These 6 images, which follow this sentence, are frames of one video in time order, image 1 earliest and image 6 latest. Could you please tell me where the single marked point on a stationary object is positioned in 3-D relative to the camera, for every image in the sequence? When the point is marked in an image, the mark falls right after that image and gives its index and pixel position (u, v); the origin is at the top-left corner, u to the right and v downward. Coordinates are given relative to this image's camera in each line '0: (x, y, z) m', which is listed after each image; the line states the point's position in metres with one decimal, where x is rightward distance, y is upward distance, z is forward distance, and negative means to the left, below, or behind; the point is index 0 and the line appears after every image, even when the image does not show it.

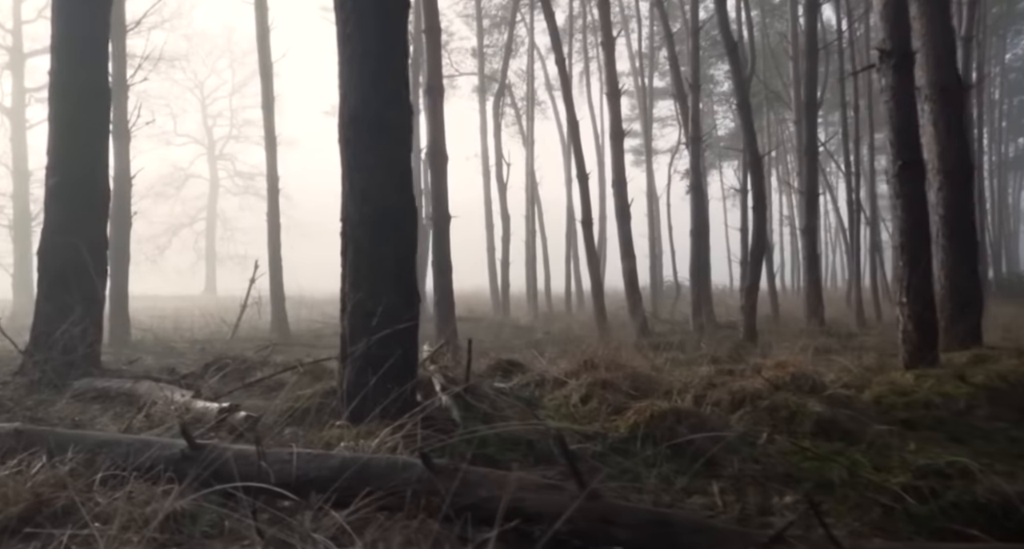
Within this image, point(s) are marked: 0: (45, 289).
0: (-4.4, -0.1, +8.2) m
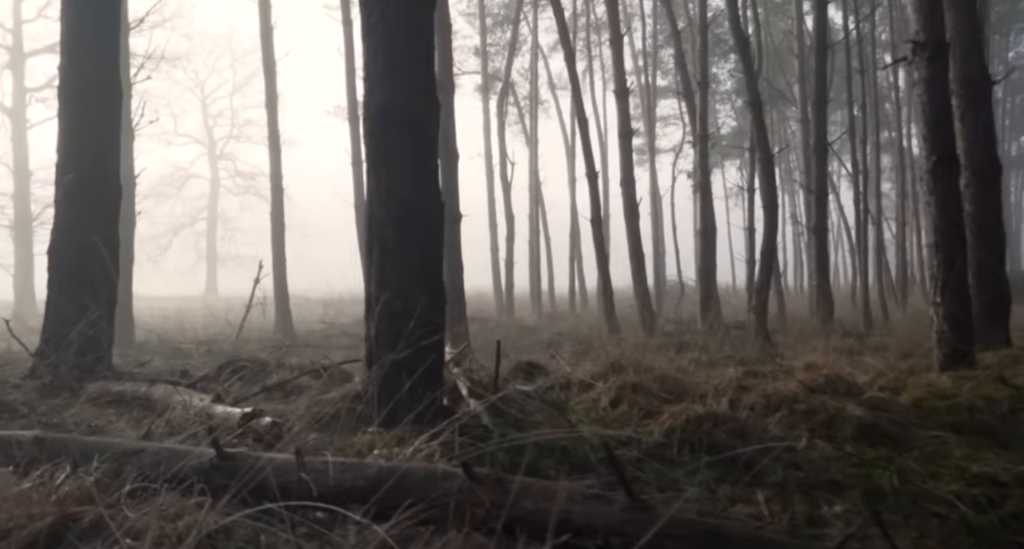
0: (-4.2, -0.1, +8.0) m
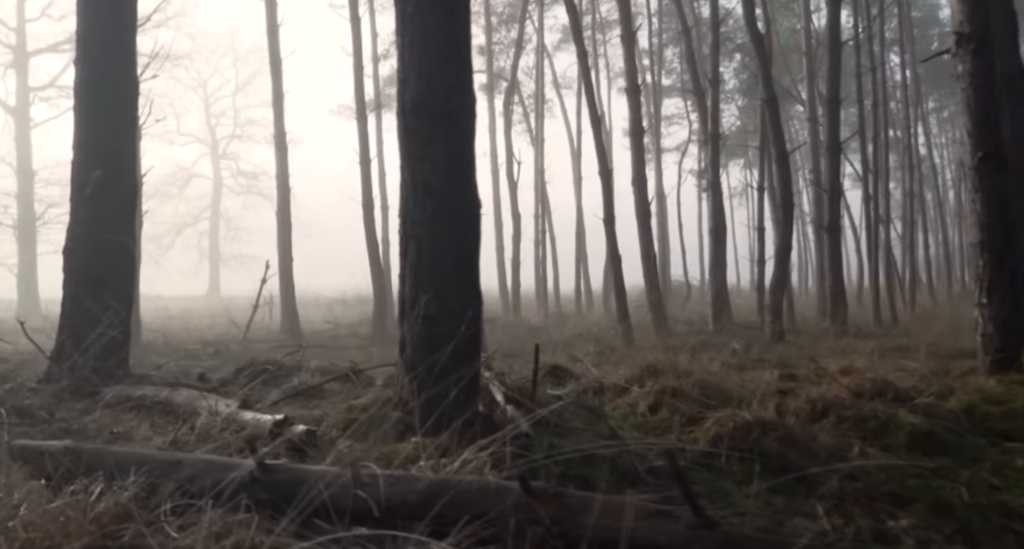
0: (-4.0, -0.1, +7.7) m
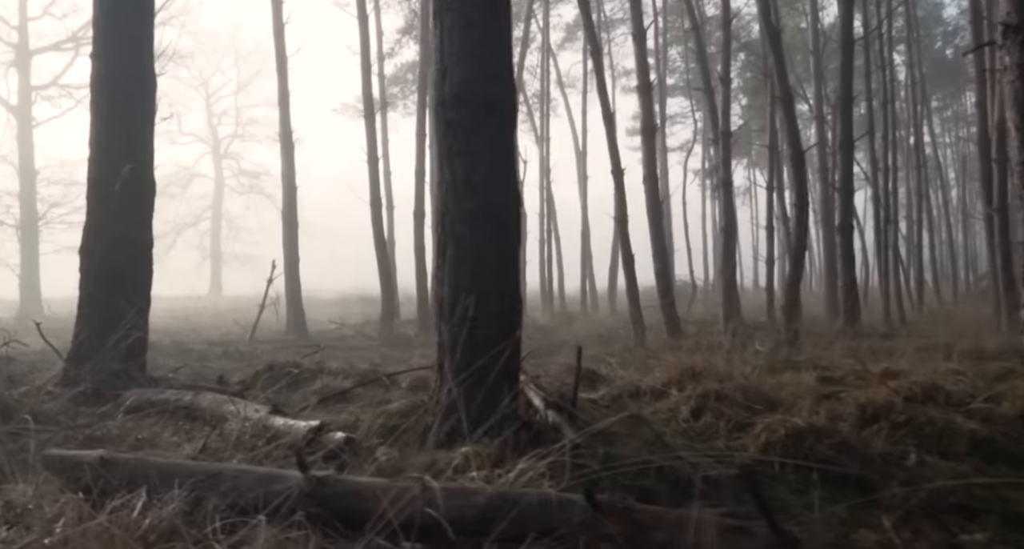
0: (-3.7, -0.1, +7.5) m
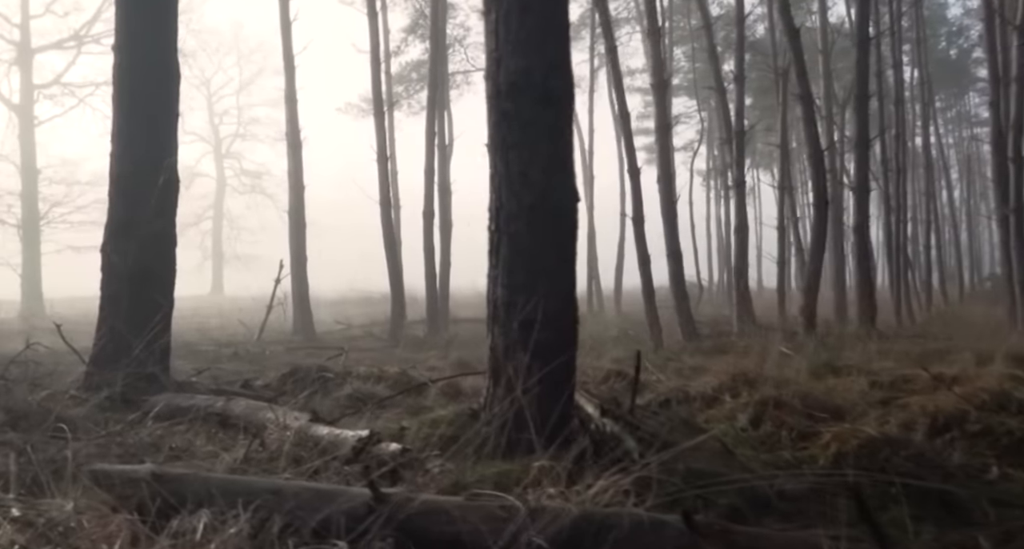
0: (-3.4, -0.1, +7.2) m
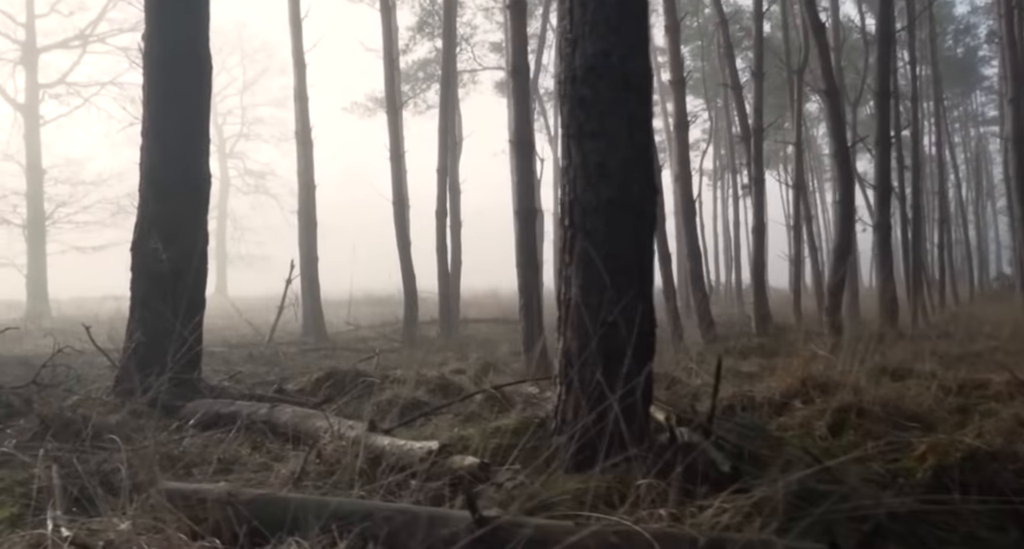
0: (-3.0, -0.1, +6.9) m
